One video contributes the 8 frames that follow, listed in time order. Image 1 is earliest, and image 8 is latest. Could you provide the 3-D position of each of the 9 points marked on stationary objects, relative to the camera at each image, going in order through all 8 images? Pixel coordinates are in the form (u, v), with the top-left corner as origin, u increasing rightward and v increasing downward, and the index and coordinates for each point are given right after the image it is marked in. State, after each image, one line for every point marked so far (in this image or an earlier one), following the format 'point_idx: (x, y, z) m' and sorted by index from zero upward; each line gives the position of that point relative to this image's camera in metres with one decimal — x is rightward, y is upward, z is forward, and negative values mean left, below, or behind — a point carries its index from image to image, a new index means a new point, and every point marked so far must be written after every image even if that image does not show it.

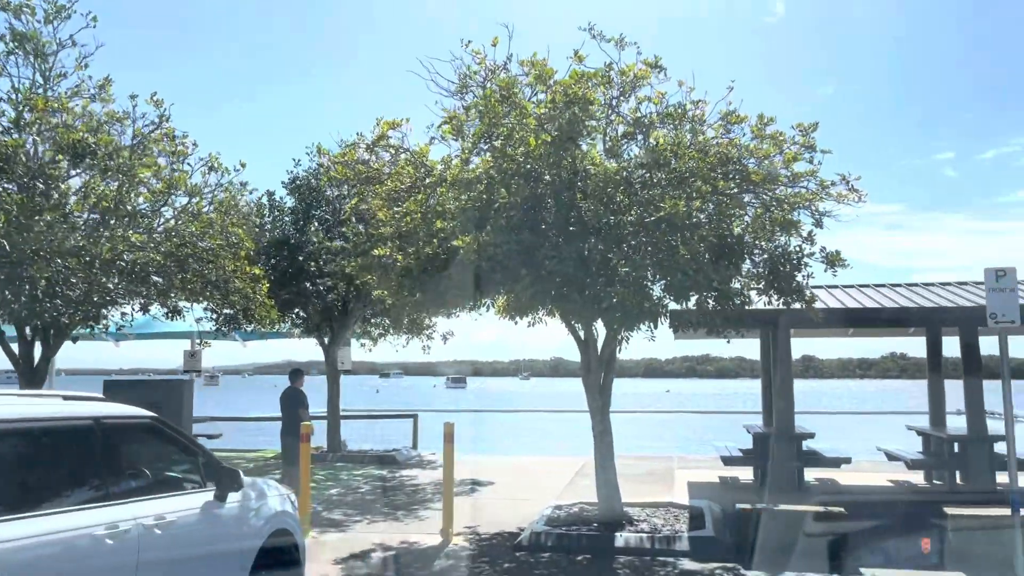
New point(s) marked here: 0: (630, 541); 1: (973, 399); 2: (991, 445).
0: (+1.1, -2.4, +8.4) m
1: (+5.9, -1.4, +11.2) m
2: (+6.0, -2.0, +11.1) m
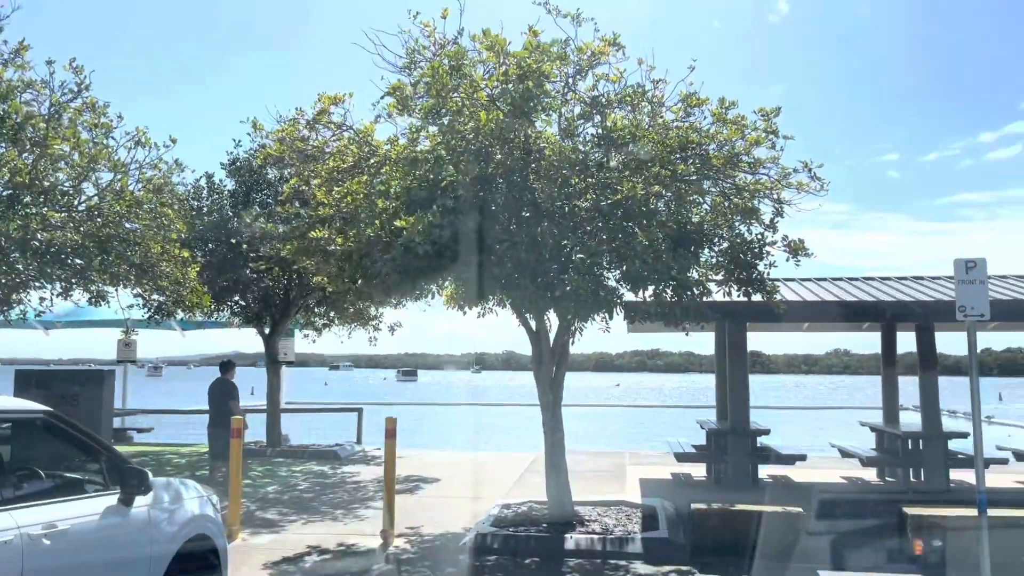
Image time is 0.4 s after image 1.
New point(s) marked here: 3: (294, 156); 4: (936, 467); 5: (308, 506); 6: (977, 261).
0: (+0.6, -2.3, +8.0) m
1: (+5.2, -1.4, +11.0) m
2: (+5.4, -1.9, +10.9) m
3: (-2.3, +1.4, +9.1) m
4: (+5.3, -2.2, +10.9) m
5: (-2.4, -2.6, +10.4) m
6: (+3.4, +0.2, +6.4) m
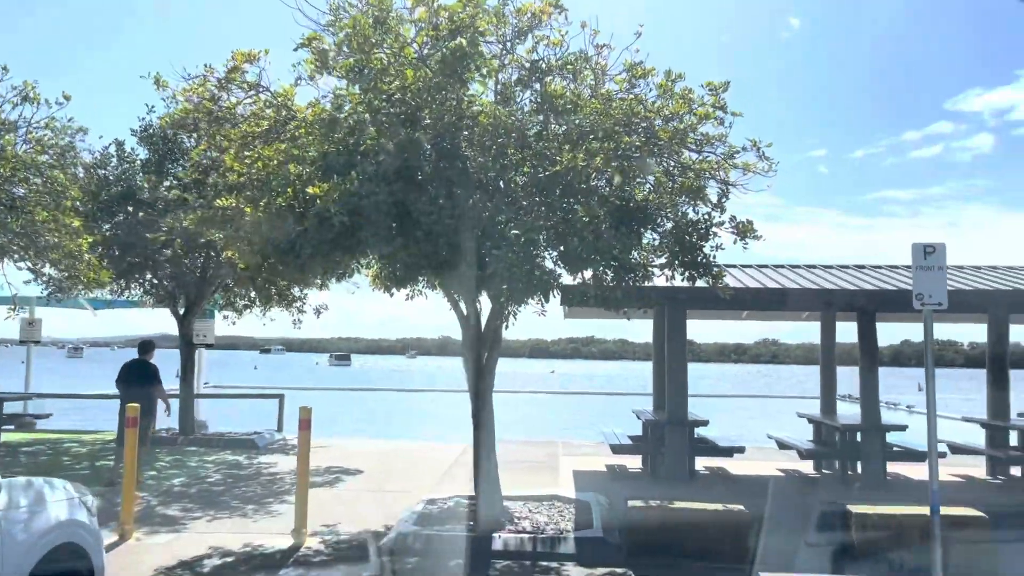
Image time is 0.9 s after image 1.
0: (0.0, -2.2, +7.4) m
1: (+4.4, -1.2, +10.7) m
2: (+4.5, -1.8, +10.7) m
3: (-2.9, +1.6, +8.3) m
4: (+4.4, -2.1, +10.6) m
5: (-3.2, -2.3, +9.6) m
6: (+2.9, +0.3, +6.0) m
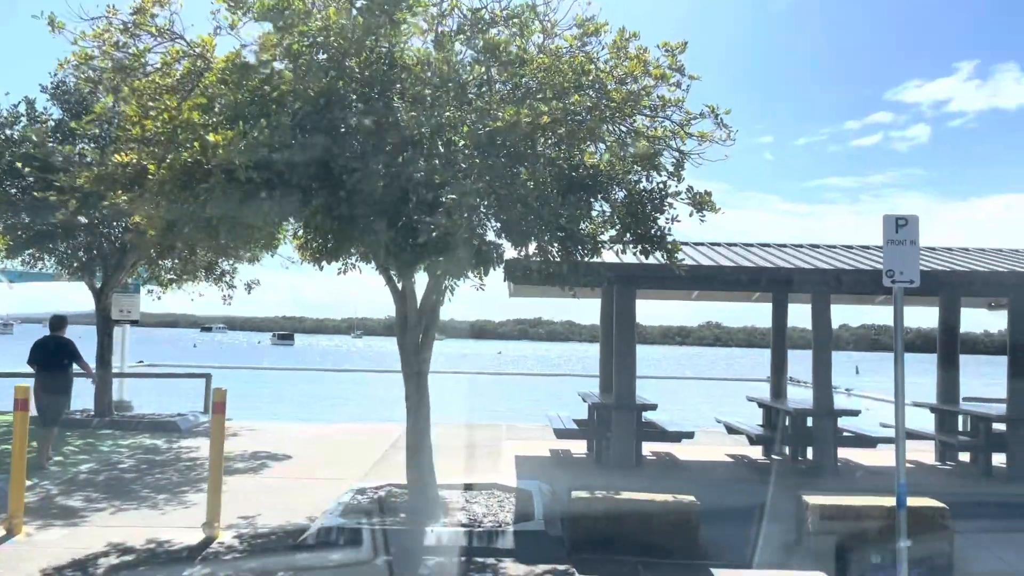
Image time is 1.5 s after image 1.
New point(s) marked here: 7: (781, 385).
0: (-0.5, -1.9, +6.8) m
1: (+3.6, -1.0, +10.4) m
2: (+3.8, -1.6, +10.3) m
3: (-3.4, +1.9, +7.4) m
4: (+3.7, -1.9, +10.3) m
5: (-3.9, -2.0, +8.8) m
6: (+2.5, +0.4, +5.5) m
7: (+3.7, -1.3, +12.0) m
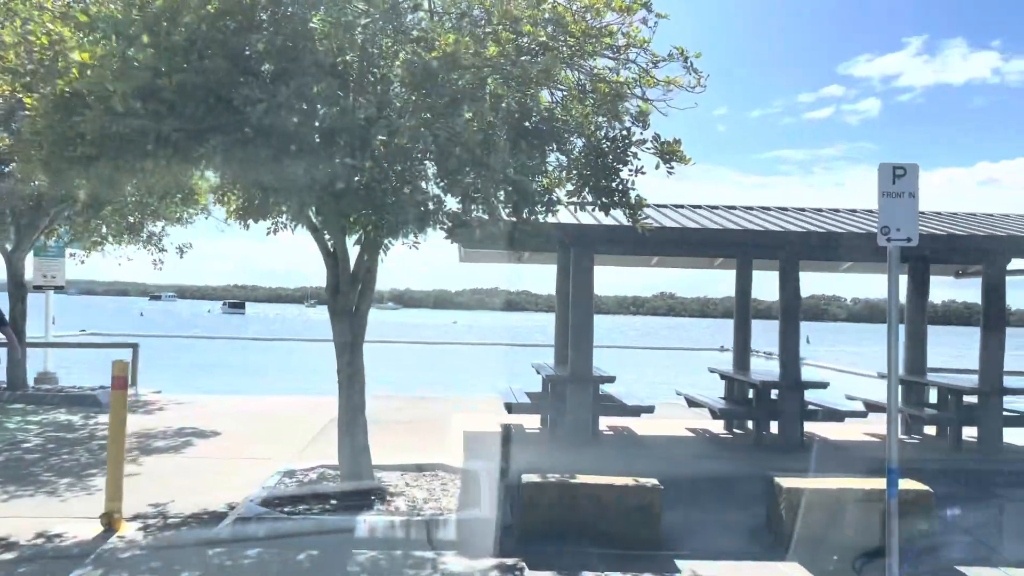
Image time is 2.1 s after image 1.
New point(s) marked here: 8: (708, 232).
0: (-0.9, -1.7, +6.1) m
1: (+3.1, -0.6, +9.8) m
2: (+3.2, -1.2, +9.8) m
3: (-3.8, +2.2, +6.4) m
4: (+3.1, -1.5, +9.7) m
5: (-4.4, -1.7, +7.9) m
6: (+2.2, +0.7, +4.8) m
7: (+3.0, -0.9, +11.4) m
8: (+2.0, +0.6, +8.8) m
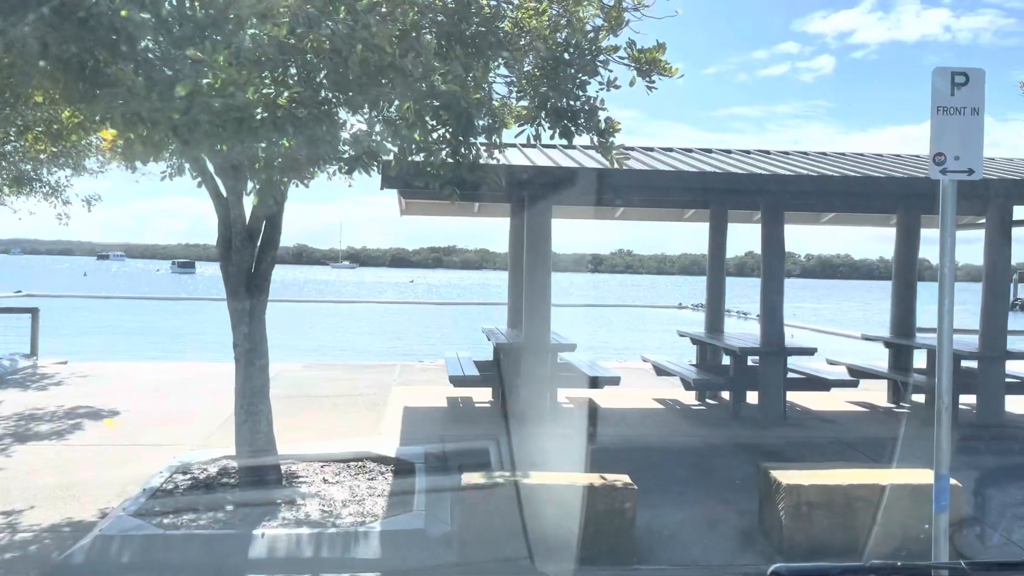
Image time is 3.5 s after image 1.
0: (-1.3, -1.4, +4.8) m
1: (+2.5, -0.1, +8.6) m
2: (+2.7, -0.7, +8.7) m
3: (-4.2, +2.4, +4.8) m
4: (+2.6, -1.0, +8.6) m
5: (-4.8, -1.3, +6.4) m
6: (+1.9, +0.9, +3.6) m
7: (+2.4, -0.3, +10.3) m
8: (+1.5, +1.0, +7.5) m
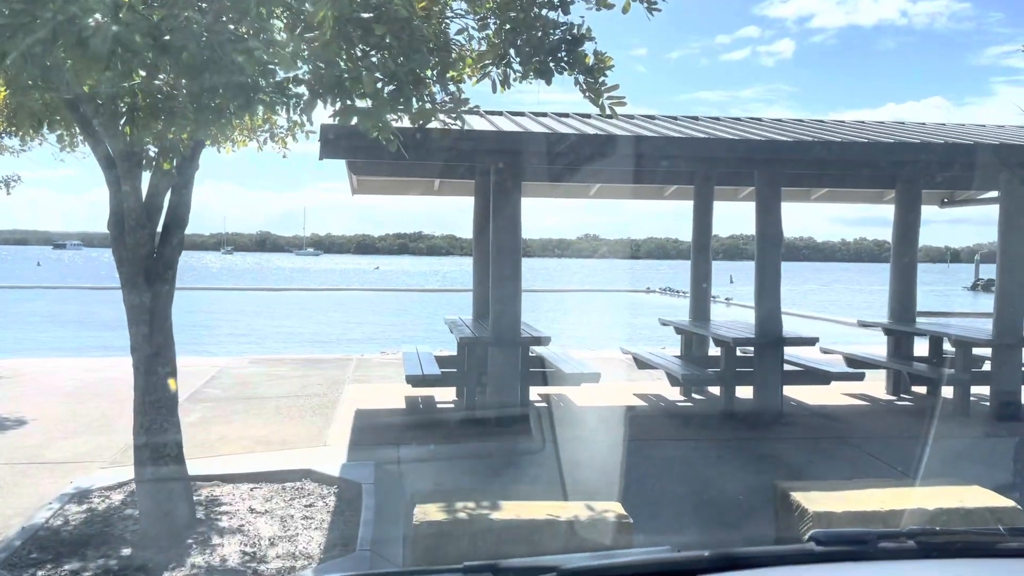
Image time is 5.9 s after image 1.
0: (-1.4, -1.4, +3.8) m
1: (+2.2, 0.0, +7.7) m
2: (+2.4, -0.6, +7.8) m
3: (-4.4, +2.4, +3.6) m
4: (+2.3, -0.9, +7.8) m
5: (-5.0, -1.3, +5.3) m
6: (+1.8, +0.9, +2.7) m
7: (+2.0, -0.2, +9.4) m
8: (+1.2, +1.1, +6.6) m
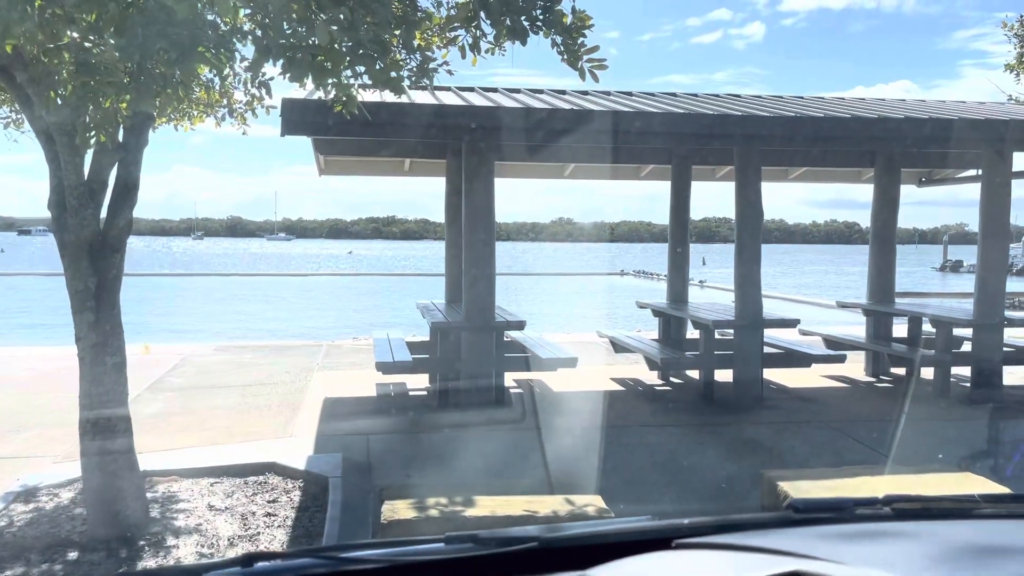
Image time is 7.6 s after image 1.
0: (-1.5, -1.3, +3.5) m
1: (+2.0, +0.2, +7.5) m
2: (+2.2, -0.4, +7.6) m
3: (-4.5, +2.5, +3.1) m
4: (+2.0, -0.7, +7.6) m
5: (-5.2, -1.2, +4.9) m
6: (+1.7, +1.0, +2.4) m
7: (+1.8, 0.0, +9.2) m
8: (+1.0, +1.2, +6.3) m
